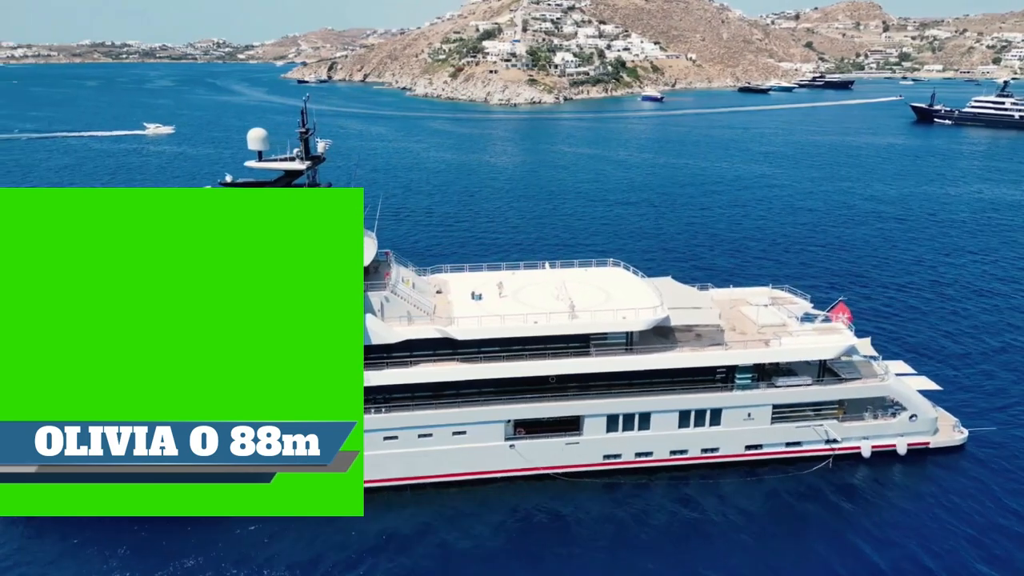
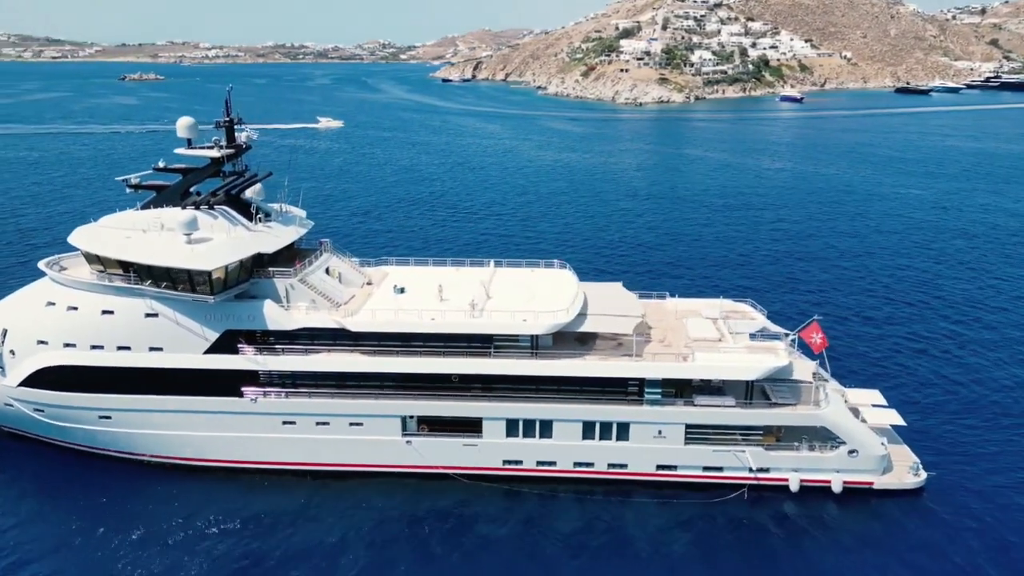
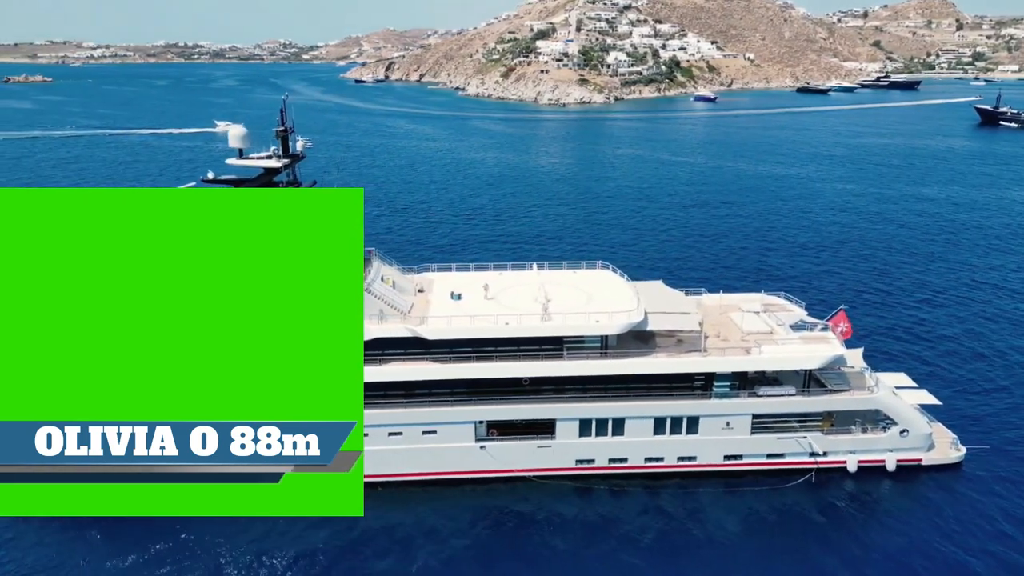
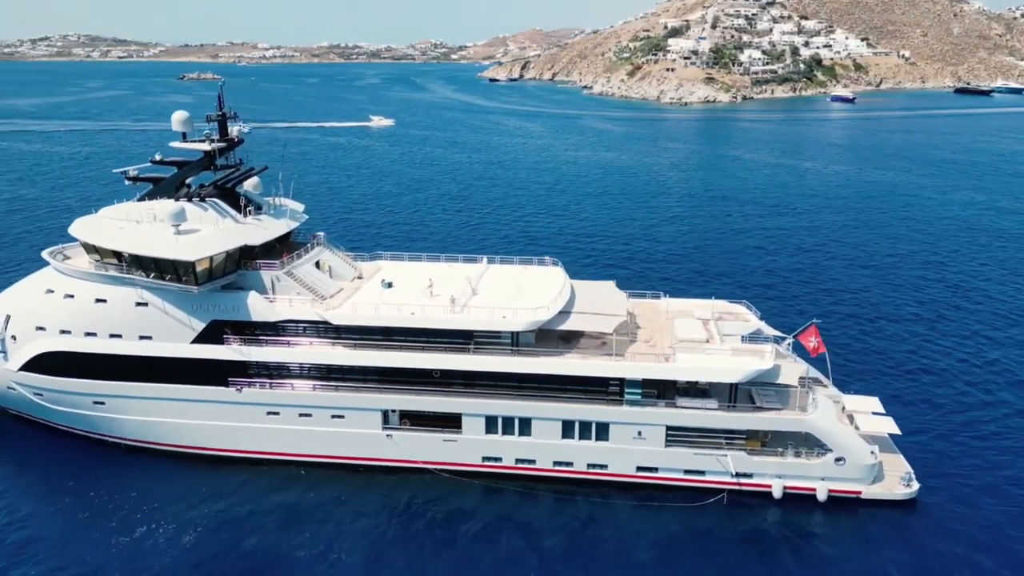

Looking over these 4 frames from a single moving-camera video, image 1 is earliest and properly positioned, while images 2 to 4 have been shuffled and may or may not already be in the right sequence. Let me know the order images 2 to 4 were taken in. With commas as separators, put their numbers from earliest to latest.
3, 2, 4
